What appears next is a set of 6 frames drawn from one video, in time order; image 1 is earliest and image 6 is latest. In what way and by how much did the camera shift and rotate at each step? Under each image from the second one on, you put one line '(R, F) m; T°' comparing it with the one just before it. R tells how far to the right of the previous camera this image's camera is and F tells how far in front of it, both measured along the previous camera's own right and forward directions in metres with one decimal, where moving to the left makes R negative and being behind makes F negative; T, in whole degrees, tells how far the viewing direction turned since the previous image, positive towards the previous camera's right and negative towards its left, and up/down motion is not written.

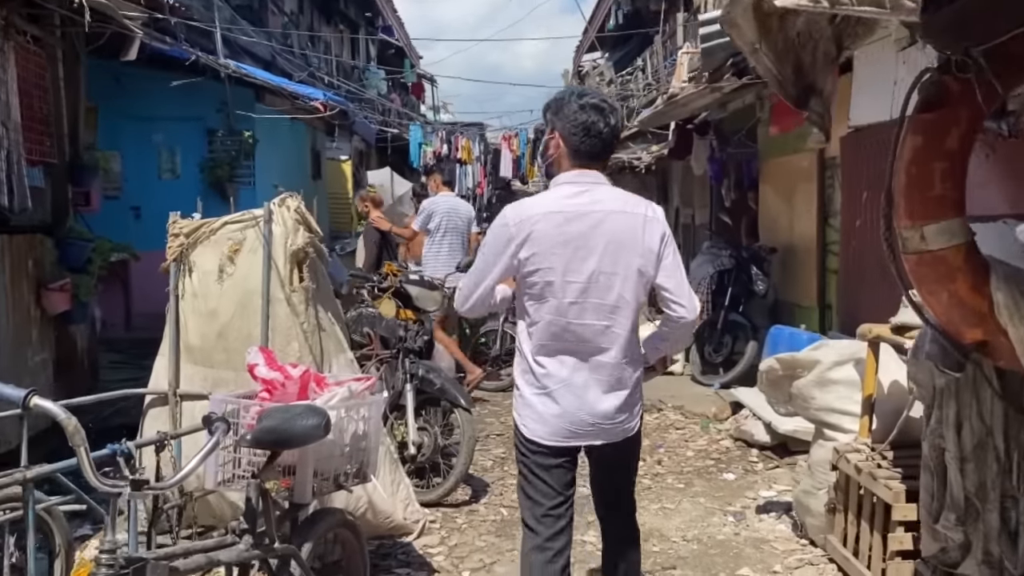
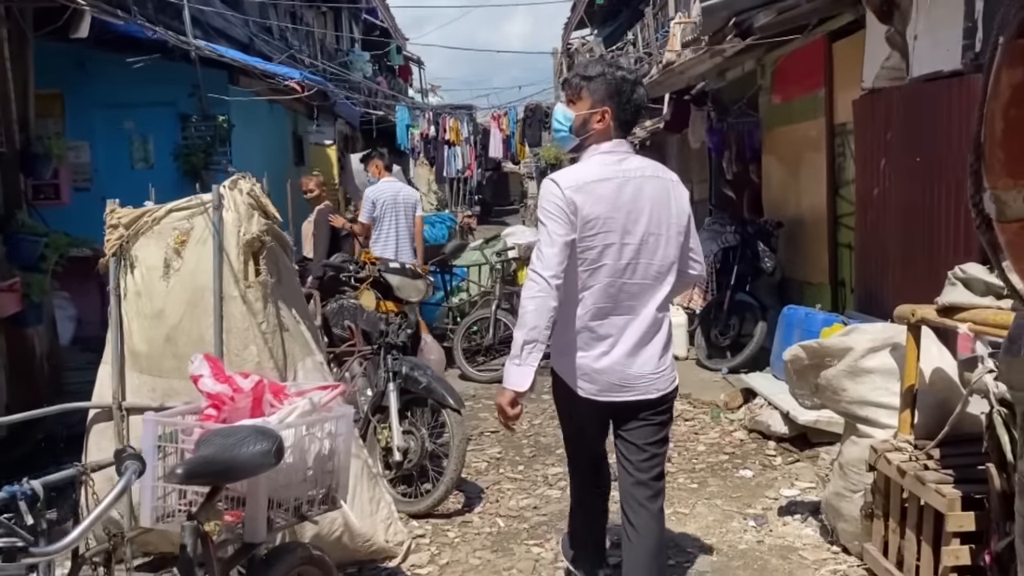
(0.0, +0.5) m; 0°
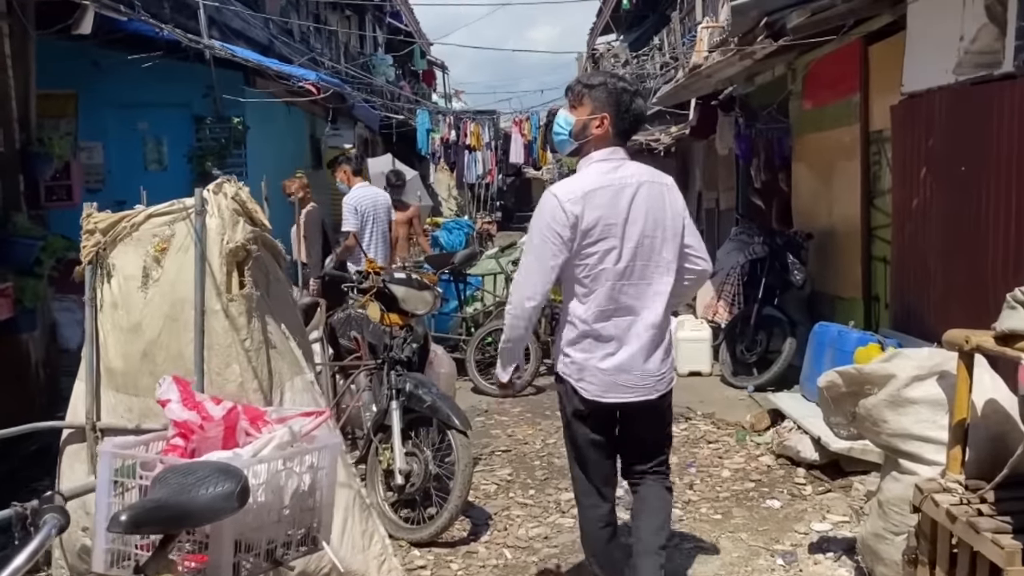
(0.0, +0.3) m; -1°
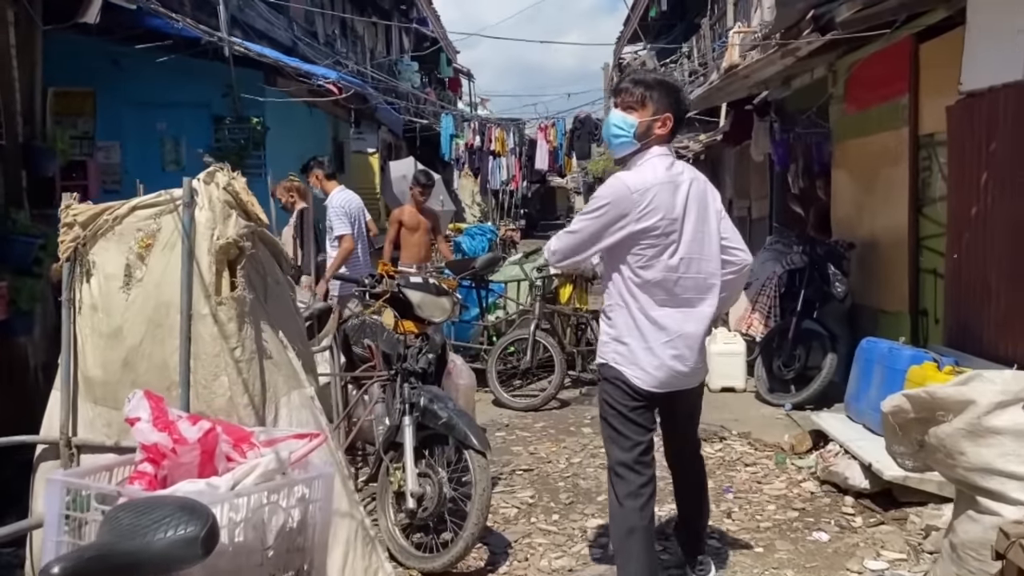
(0.0, +0.4) m; -1°
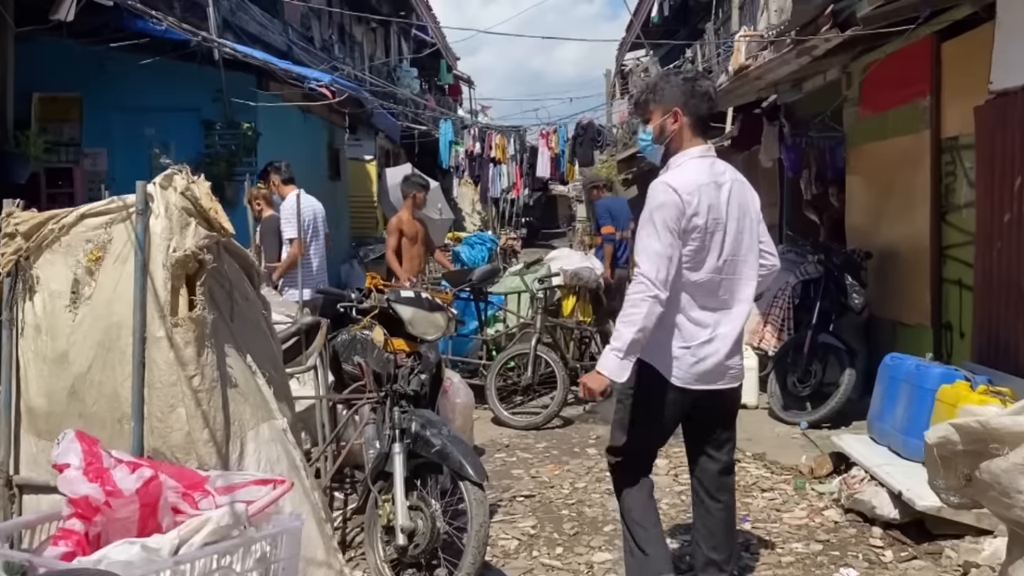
(0.0, +0.3) m; 0°
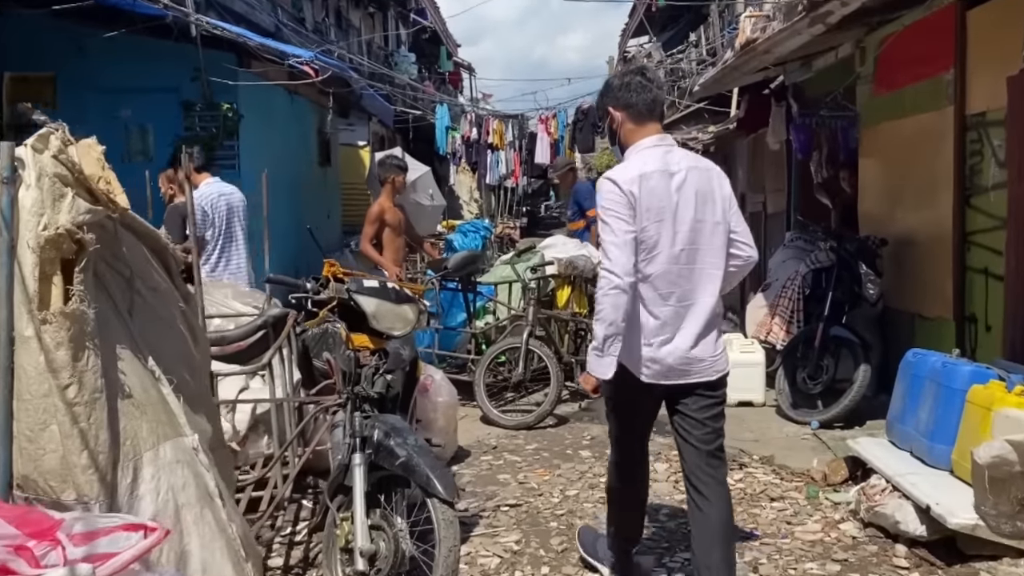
(+0.1, +0.4) m; 0°
